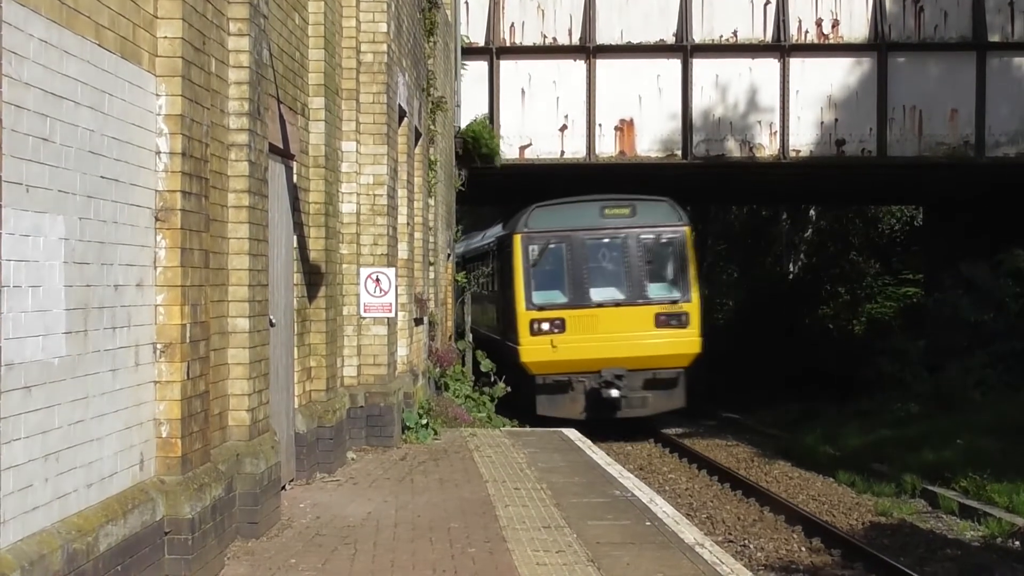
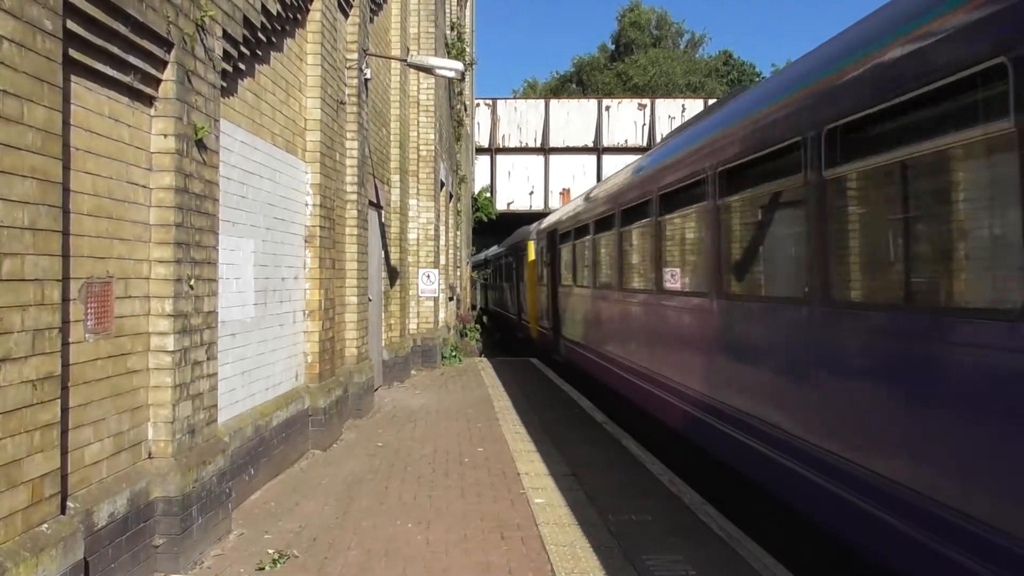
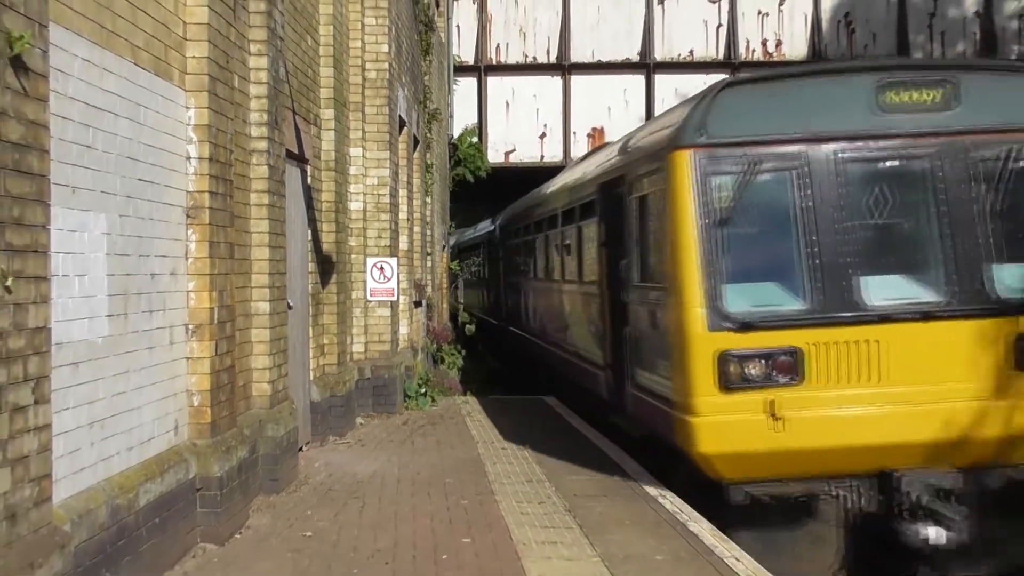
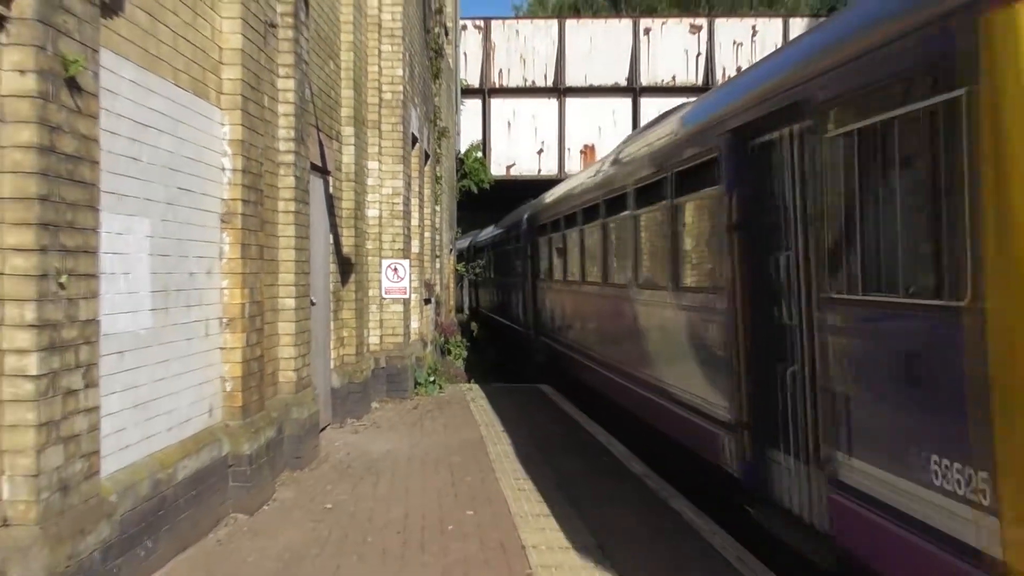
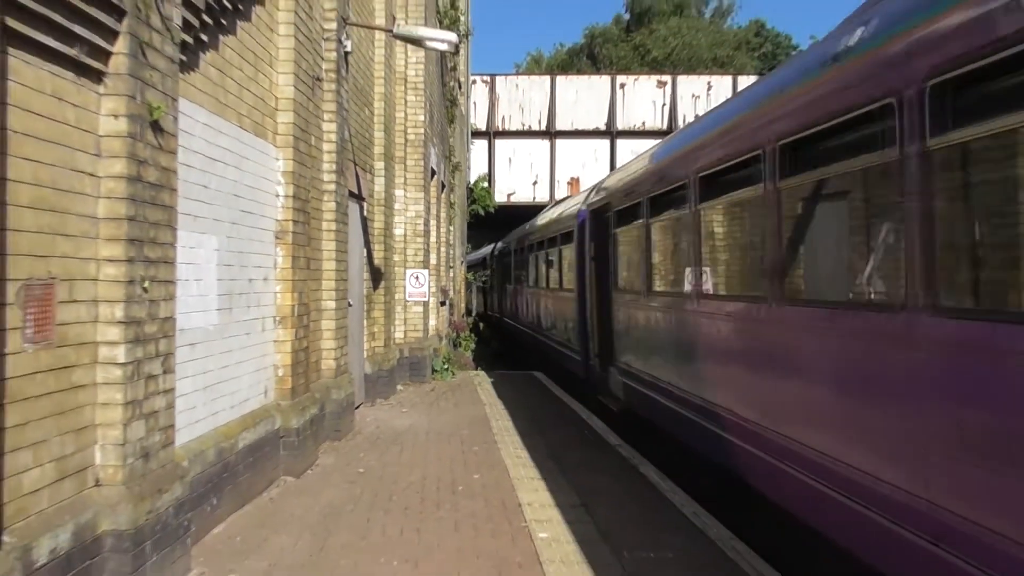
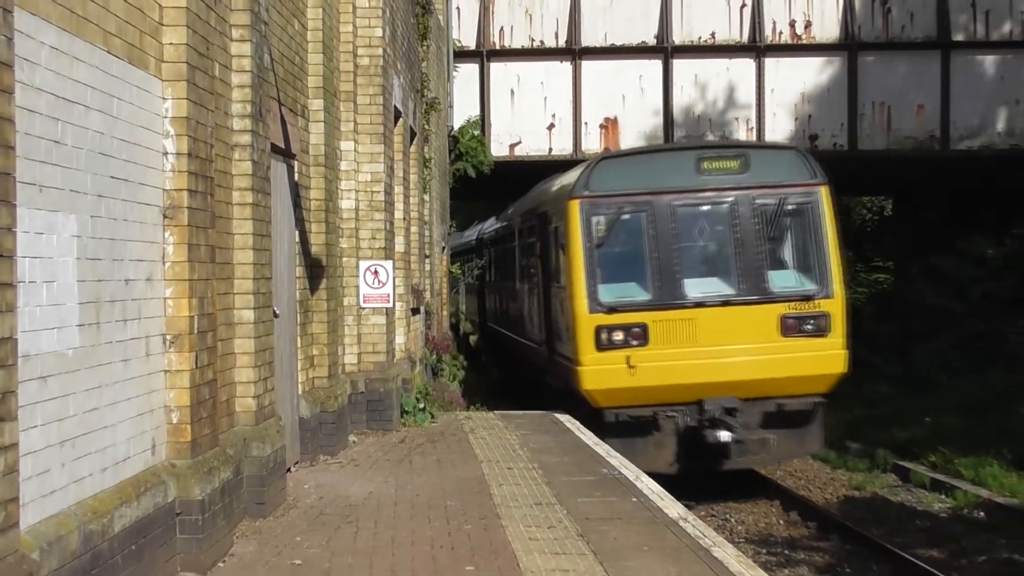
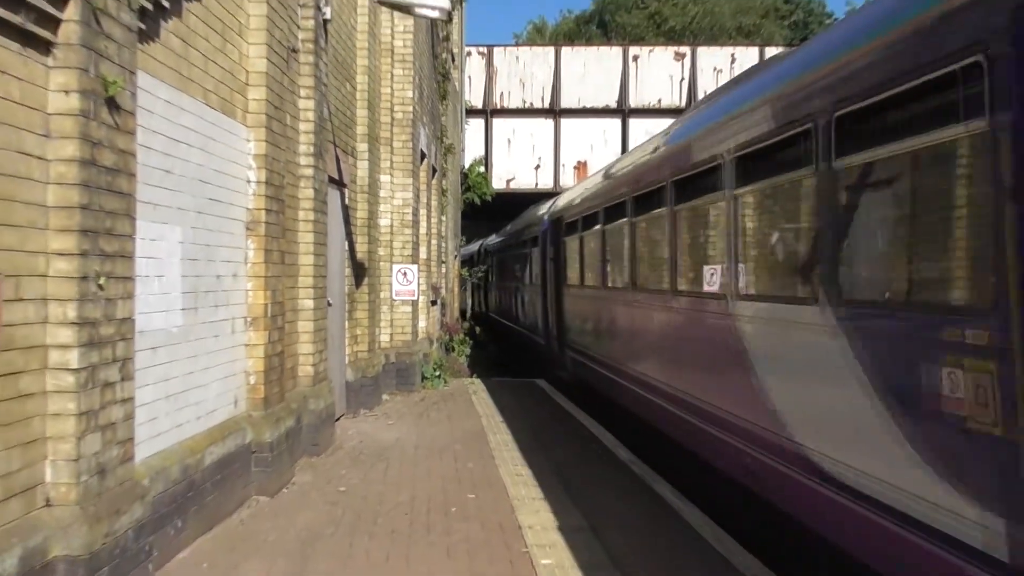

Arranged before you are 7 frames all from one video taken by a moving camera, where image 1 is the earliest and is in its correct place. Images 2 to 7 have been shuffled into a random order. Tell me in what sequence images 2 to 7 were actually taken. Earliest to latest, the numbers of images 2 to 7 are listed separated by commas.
6, 3, 4, 7, 5, 2
